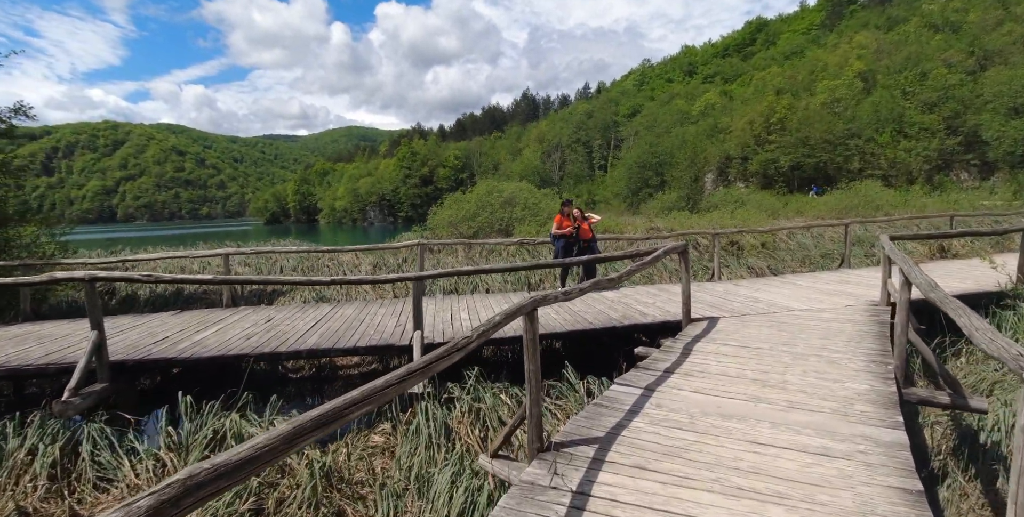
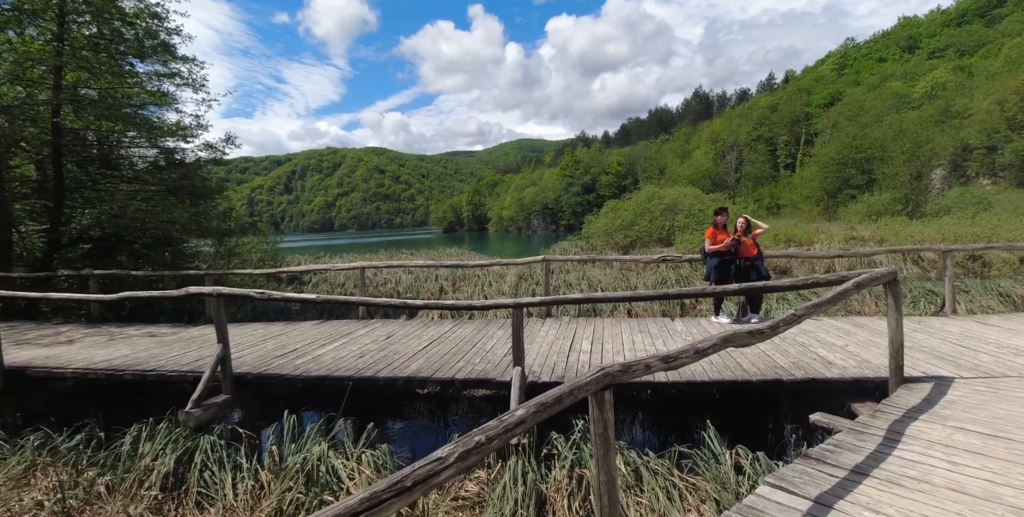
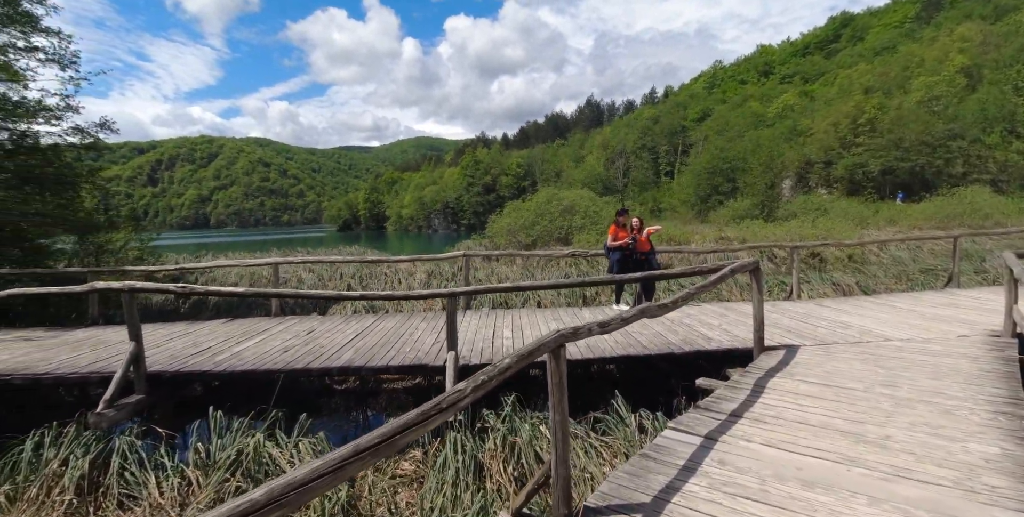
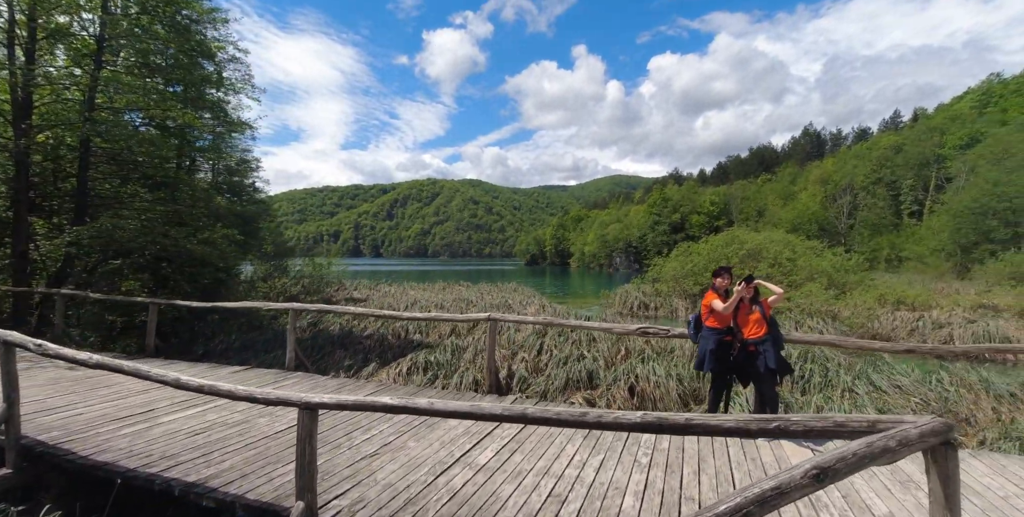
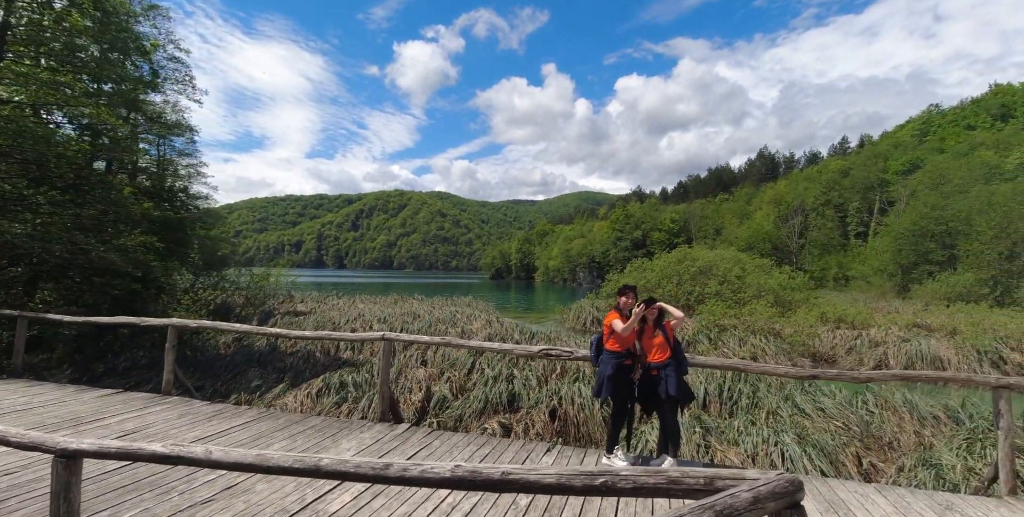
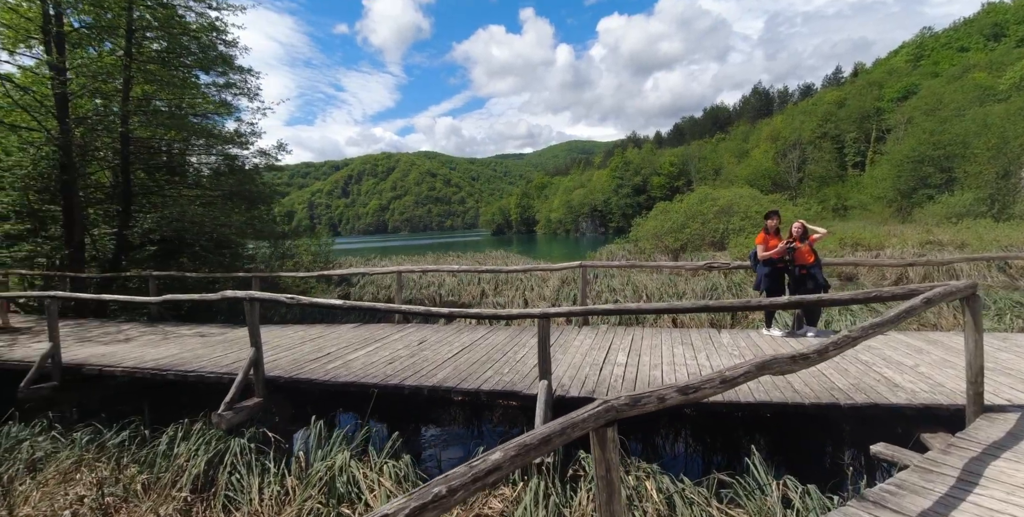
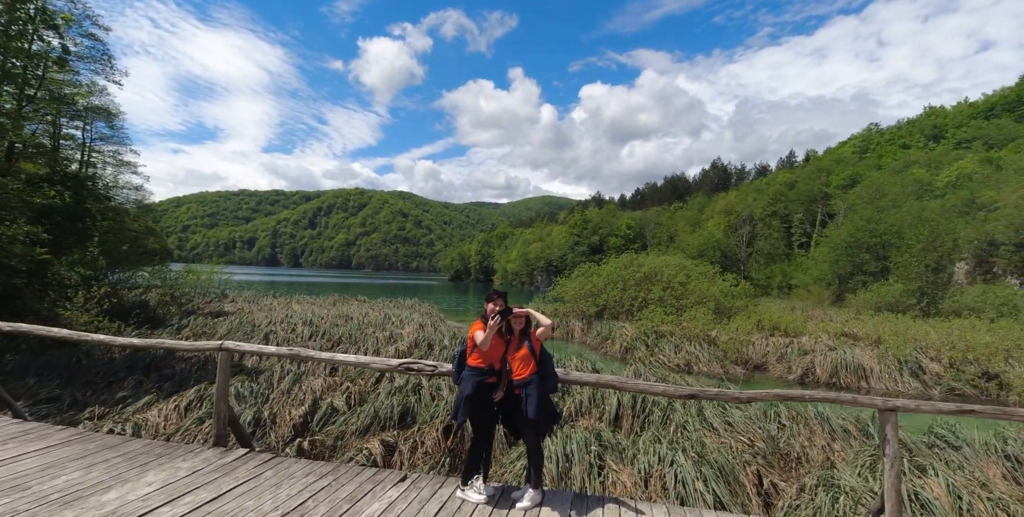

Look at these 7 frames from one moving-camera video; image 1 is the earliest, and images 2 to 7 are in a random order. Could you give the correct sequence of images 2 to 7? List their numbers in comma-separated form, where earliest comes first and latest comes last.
3, 2, 6, 4, 5, 7
